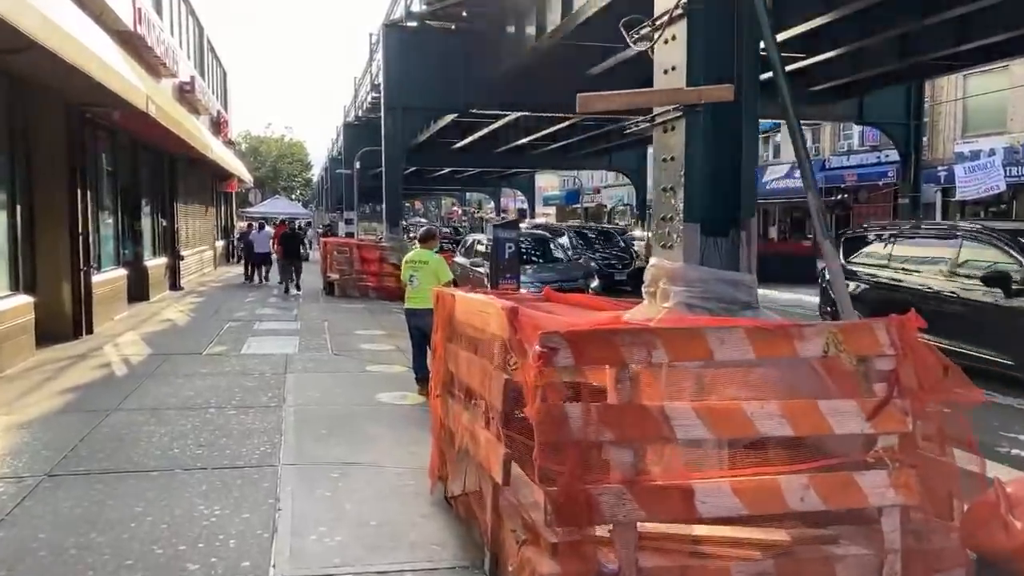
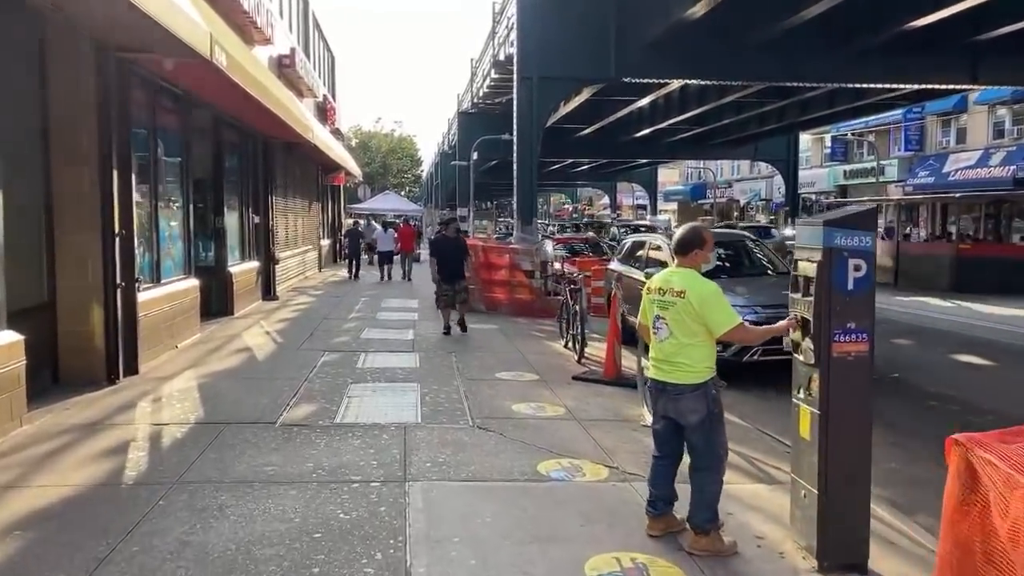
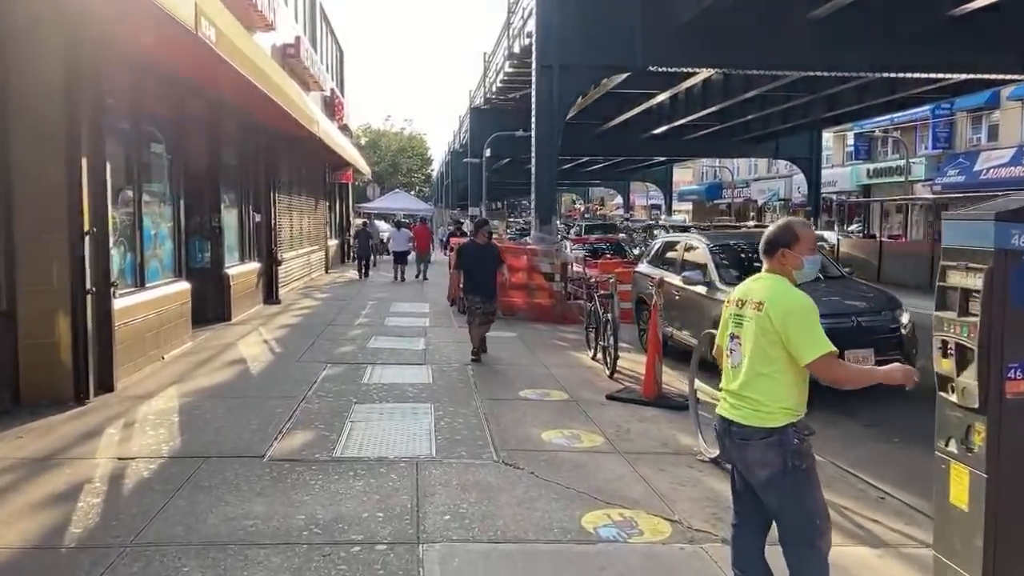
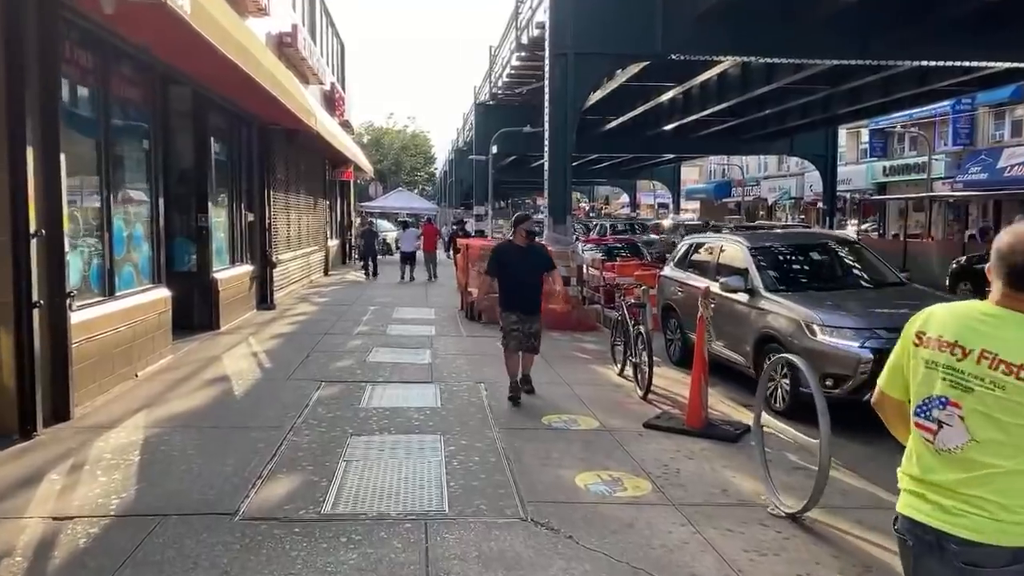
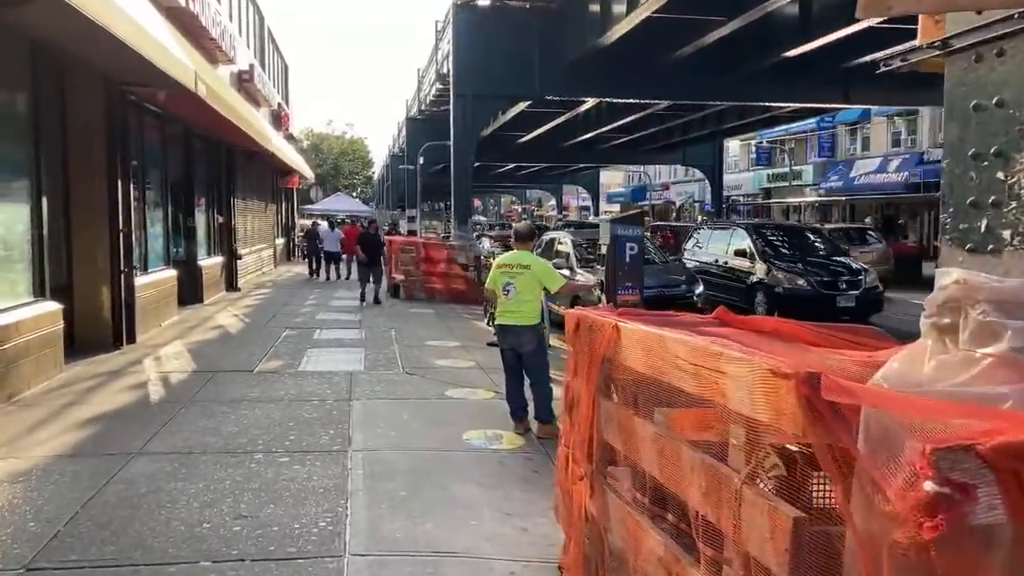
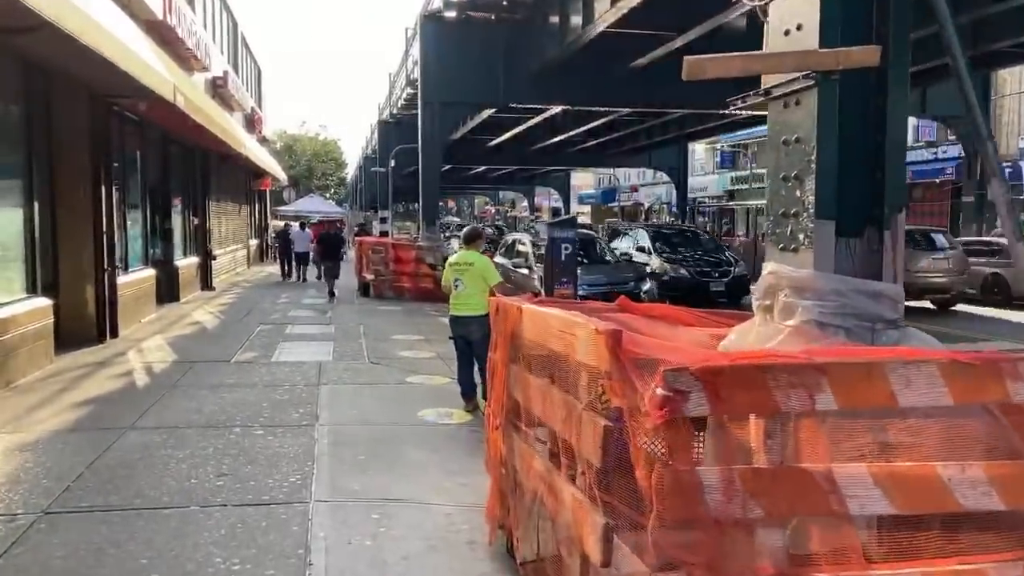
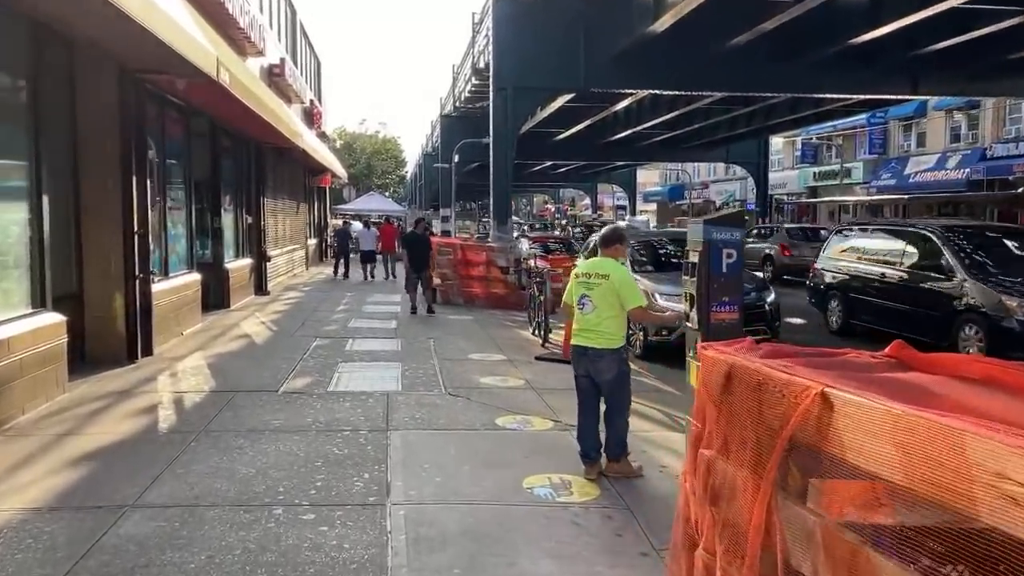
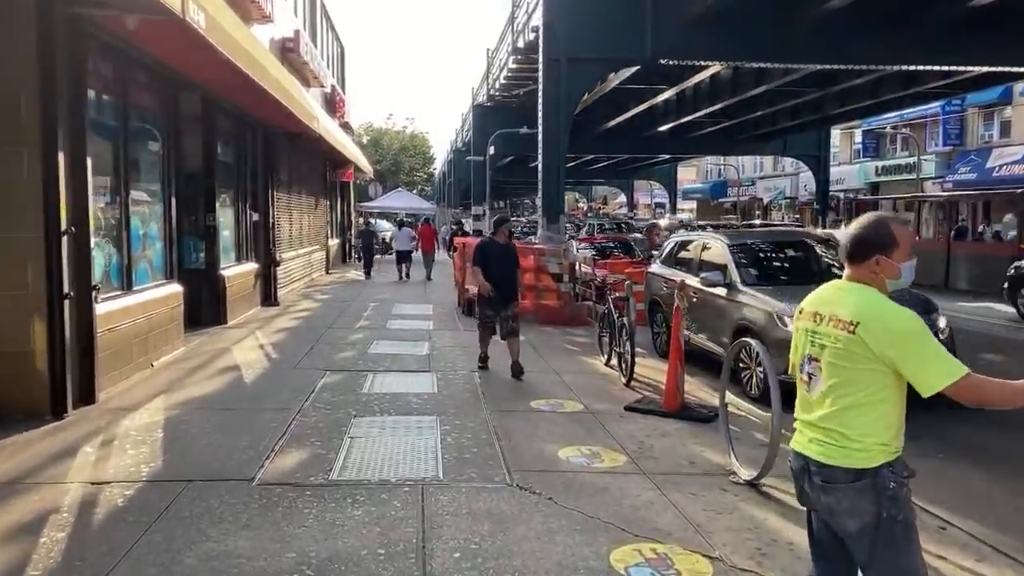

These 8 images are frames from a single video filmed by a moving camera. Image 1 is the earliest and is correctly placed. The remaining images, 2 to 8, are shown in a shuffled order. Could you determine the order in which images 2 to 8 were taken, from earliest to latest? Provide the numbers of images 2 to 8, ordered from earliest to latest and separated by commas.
6, 5, 7, 2, 3, 8, 4
